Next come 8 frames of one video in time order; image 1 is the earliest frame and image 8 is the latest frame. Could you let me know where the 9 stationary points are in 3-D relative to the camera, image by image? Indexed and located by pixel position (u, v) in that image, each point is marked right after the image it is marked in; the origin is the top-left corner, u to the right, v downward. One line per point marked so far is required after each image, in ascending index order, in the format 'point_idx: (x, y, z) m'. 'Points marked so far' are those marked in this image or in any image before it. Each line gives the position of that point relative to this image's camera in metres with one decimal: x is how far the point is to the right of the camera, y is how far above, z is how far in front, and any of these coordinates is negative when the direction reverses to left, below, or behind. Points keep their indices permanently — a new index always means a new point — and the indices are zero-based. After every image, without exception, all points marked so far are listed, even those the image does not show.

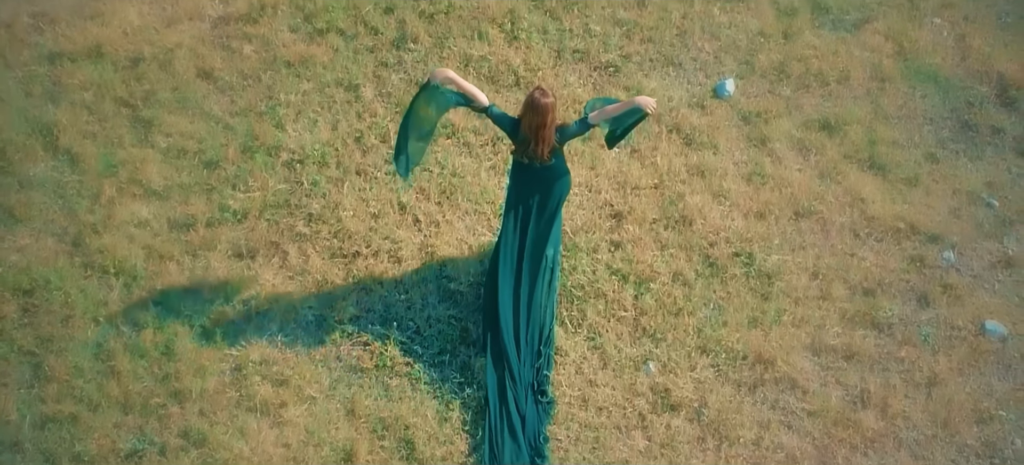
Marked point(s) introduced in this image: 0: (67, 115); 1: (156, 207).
0: (-2.9, +0.8, +5.7) m
1: (-2.2, +0.2, +5.4) m
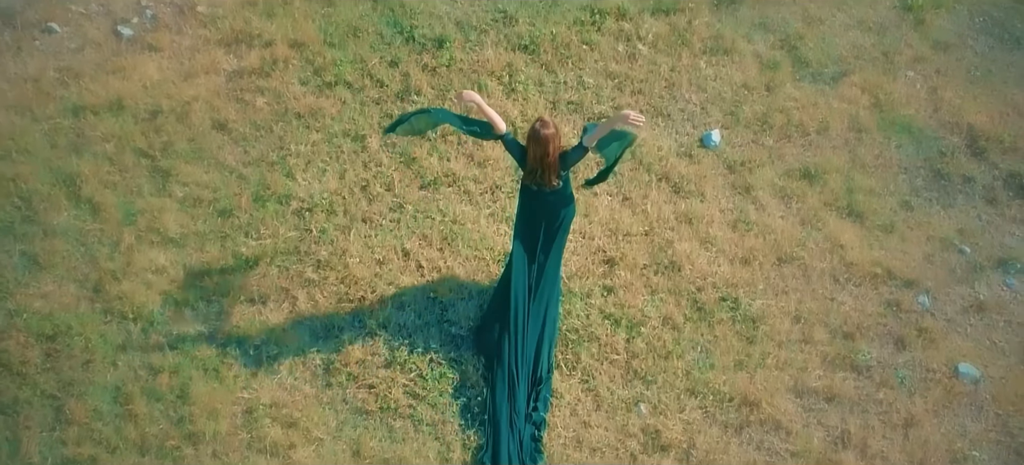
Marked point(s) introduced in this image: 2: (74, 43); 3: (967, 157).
0: (-2.9, +0.5, +6.0) m
1: (-2.2, -0.1, +5.7) m
2: (-3.3, +1.5, +6.5) m
3: (+3.2, +0.5, +6.2) m
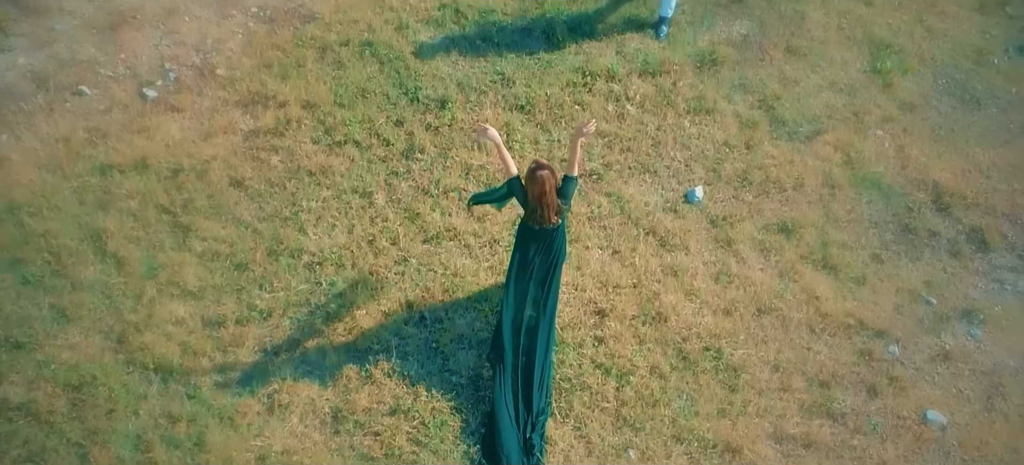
0: (-3.0, +0.1, +6.4) m
1: (-2.3, -0.5, +6.1) m
2: (-3.3, +1.1, +7.0) m
3: (+3.2, +0.2, +6.6) m
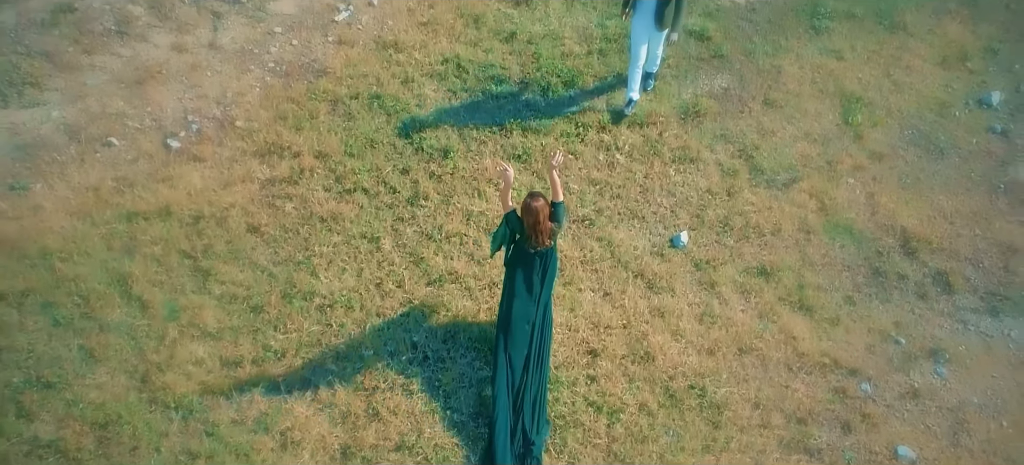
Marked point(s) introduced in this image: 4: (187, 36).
0: (-3.0, -0.3, +6.8) m
1: (-2.3, -0.9, +6.5) m
2: (-3.3, +0.7, +7.5) m
3: (+3.2, -0.2, +7.0) m
4: (-3.0, +1.9, +8.2) m
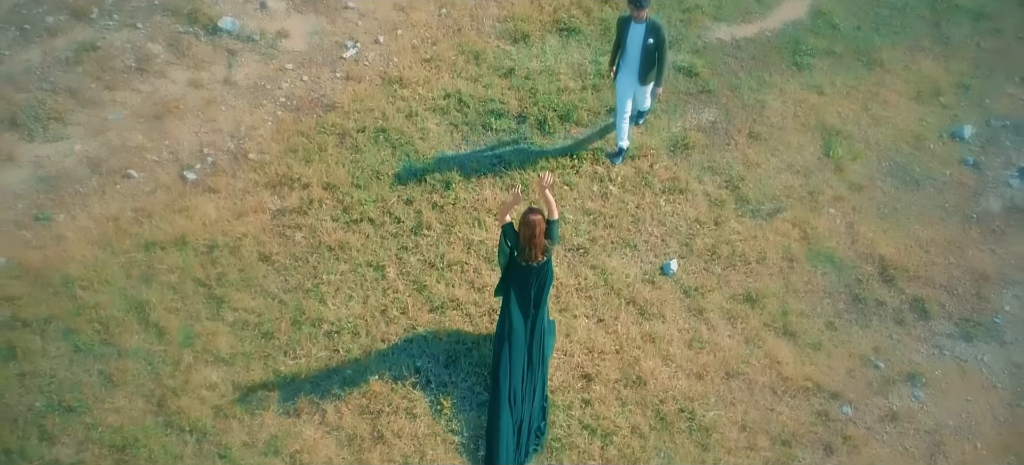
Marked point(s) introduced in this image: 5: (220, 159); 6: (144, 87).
0: (-3.0, -0.5, +7.2) m
1: (-2.3, -1.1, +6.8) m
2: (-3.3, +0.4, +7.8) m
3: (+3.2, -0.4, +7.3) m
4: (-3.0, +1.6, +8.6) m
5: (-2.7, +0.7, +8.0) m
6: (-3.5, +1.4, +8.4) m
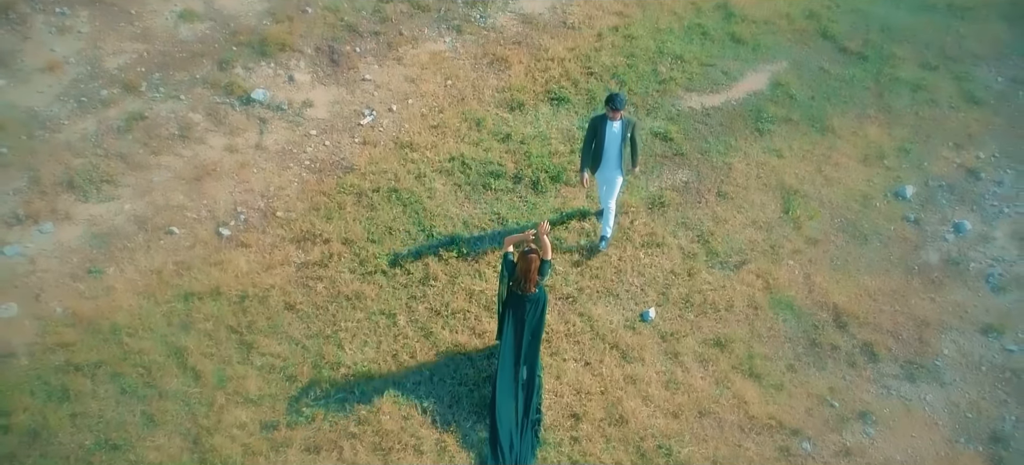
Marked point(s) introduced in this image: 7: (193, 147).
0: (-3.0, -1.0, +8.0) m
1: (-2.3, -1.6, +7.7) m
2: (-3.4, -0.1, +8.7) m
3: (+3.1, -0.9, +8.2) m
4: (-3.1, +1.0, +9.5) m
5: (-2.8, +0.2, +8.9) m
6: (-3.6, +0.9, +9.3) m
7: (-3.5, +0.9, +9.3) m
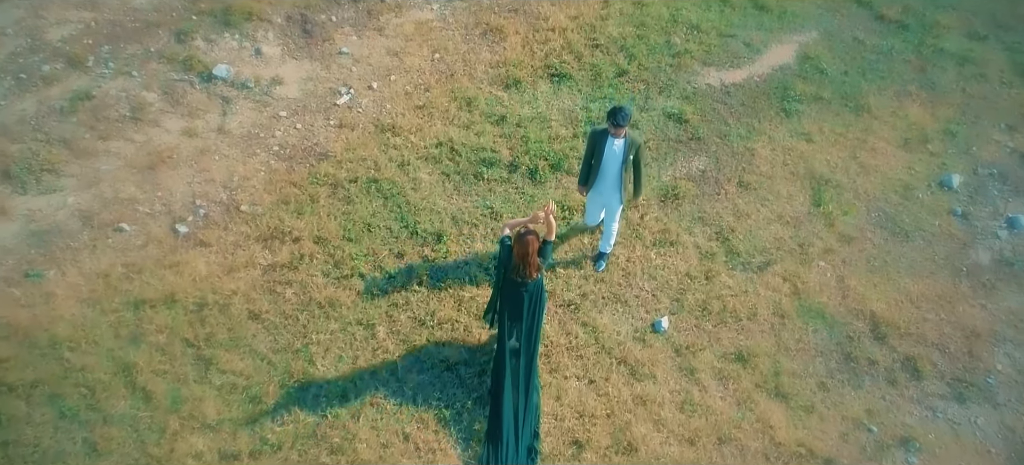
0: (-3.1, -1.0, +7.1) m
1: (-2.4, -1.6, +6.7) m
2: (-3.4, -0.1, +7.7) m
3: (+3.1, -0.9, +7.2) m
4: (-3.1, +1.1, +8.4) m
5: (-2.8, +0.2, +7.9) m
6: (-3.6, +0.9, +8.2) m
7: (-3.5, +1.0, +8.3) m
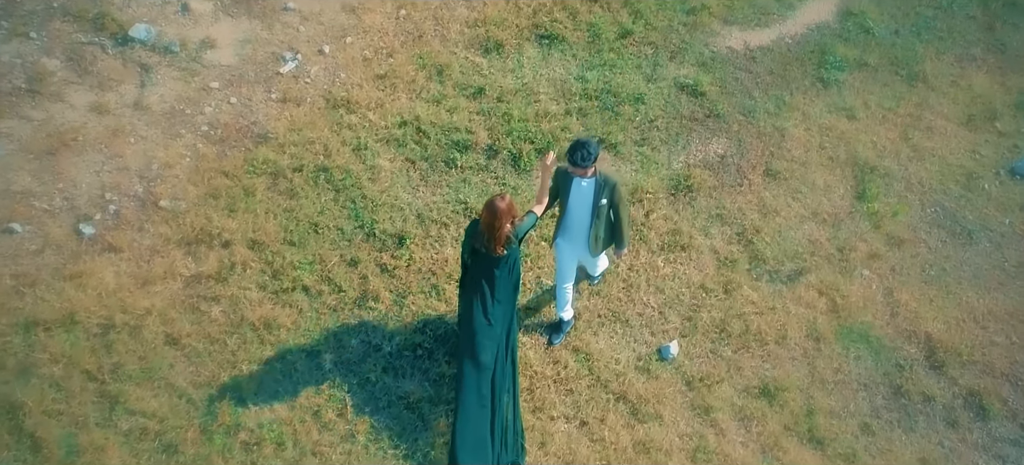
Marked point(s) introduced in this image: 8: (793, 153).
0: (-3.2, -1.1, +5.8) m
1: (-2.6, -1.7, +5.5) m
2: (-3.6, -0.1, +6.3) m
3: (+2.9, -1.0, +5.9) m
4: (-3.3, +1.1, +7.0) m
5: (-3.0, +0.2, +6.5) m
6: (-3.8, +0.9, +6.8) m
7: (-3.7, +1.0, +6.8) m
8: (+2.3, +0.6, +6.8) m
